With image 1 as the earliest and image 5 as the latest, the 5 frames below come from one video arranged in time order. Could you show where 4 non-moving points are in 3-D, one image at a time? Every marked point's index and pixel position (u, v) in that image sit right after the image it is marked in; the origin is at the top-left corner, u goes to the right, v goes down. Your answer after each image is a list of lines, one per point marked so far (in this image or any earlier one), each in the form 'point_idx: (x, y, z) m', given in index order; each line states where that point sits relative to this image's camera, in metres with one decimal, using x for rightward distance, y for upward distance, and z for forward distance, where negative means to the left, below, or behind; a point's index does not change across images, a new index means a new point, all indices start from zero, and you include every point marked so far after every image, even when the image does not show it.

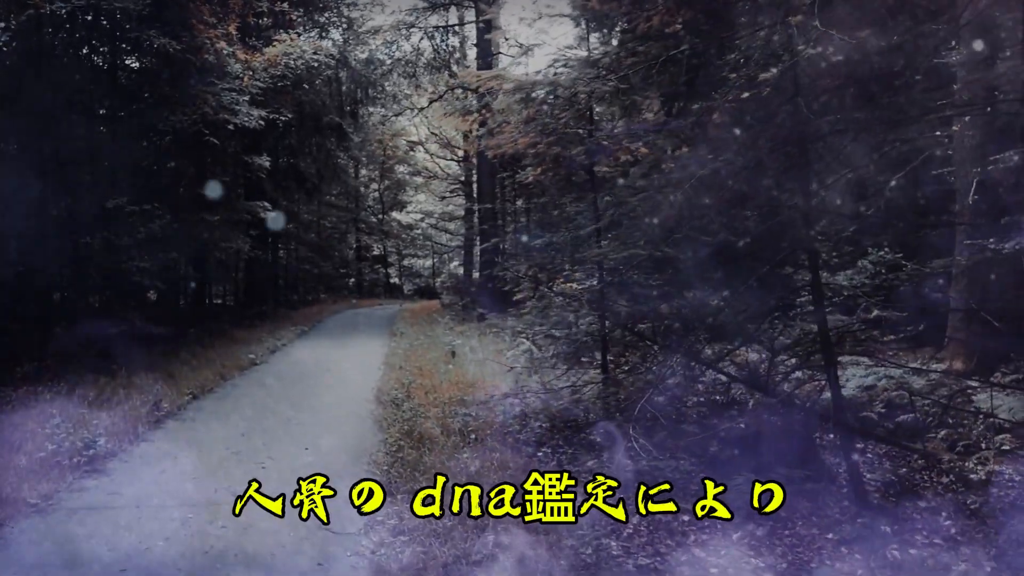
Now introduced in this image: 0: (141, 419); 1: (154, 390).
0: (-3.6, -1.3, +7.3) m
1: (-4.0, -1.2, +8.5) m
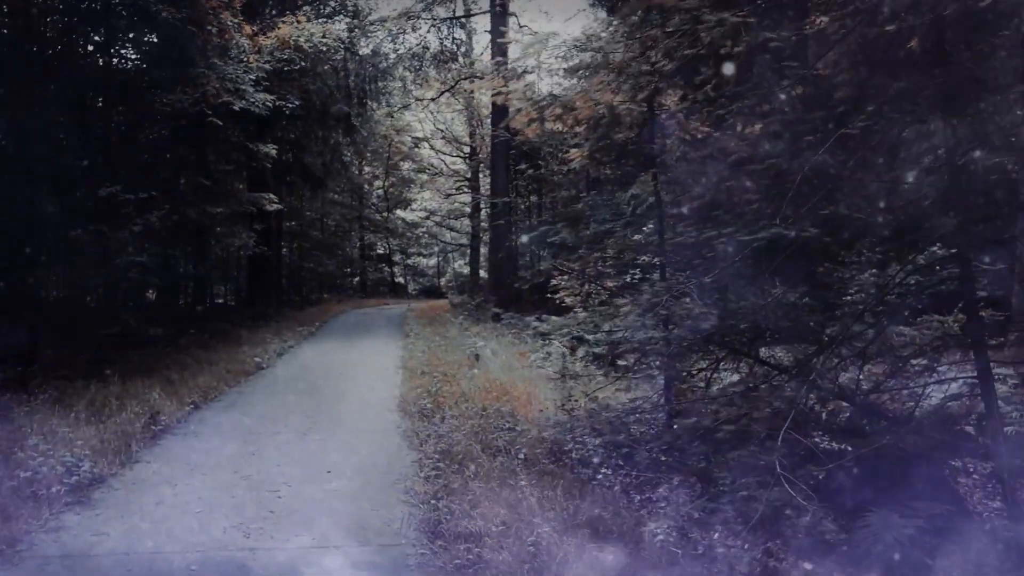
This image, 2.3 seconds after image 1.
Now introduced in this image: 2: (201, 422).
0: (-3.2, -1.2, +6.4) m
1: (-3.6, -1.1, +7.6) m
2: (-2.9, -1.3, +7.1) m
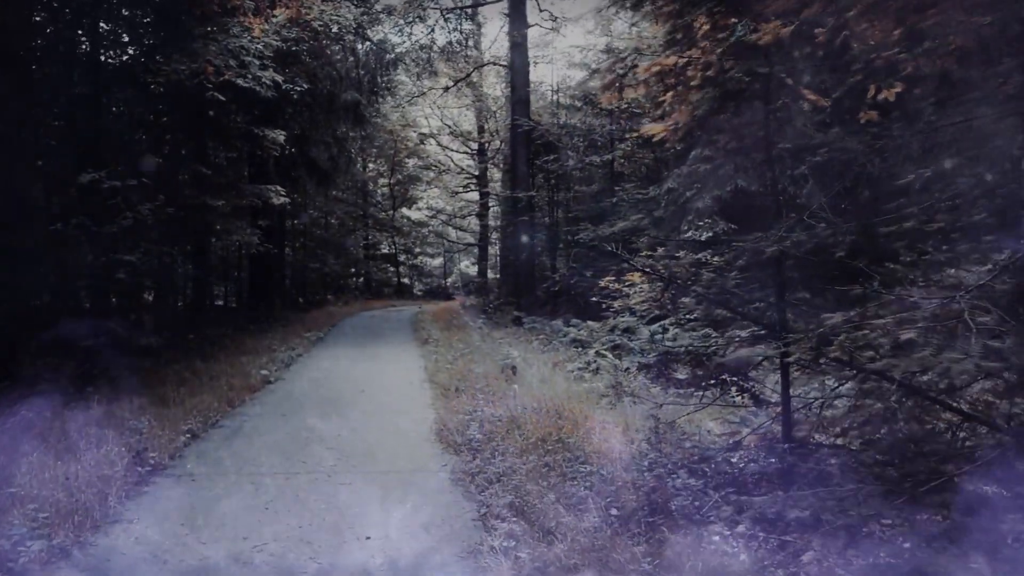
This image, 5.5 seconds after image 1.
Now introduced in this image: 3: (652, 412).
0: (-2.6, -1.3, +5.1) m
1: (-3.1, -1.2, +6.3) m
2: (-2.4, -1.3, +5.8) m
3: (+1.3, -1.2, +7.0) m
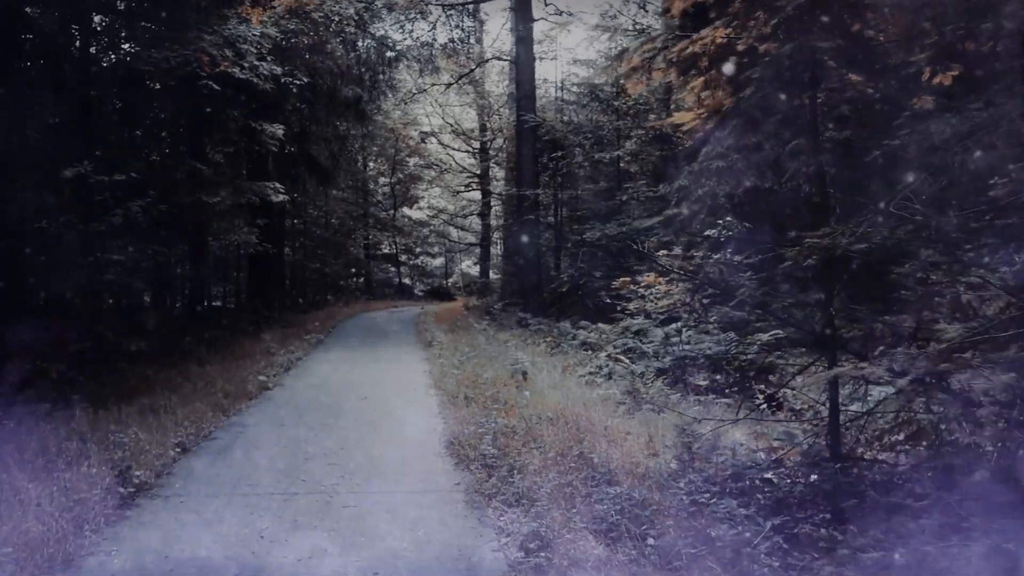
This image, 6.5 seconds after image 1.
0: (-2.5, -1.3, +4.6) m
1: (-3.0, -1.2, +5.8) m
2: (-2.3, -1.3, +5.4) m
3: (+1.4, -1.2, +6.6) m
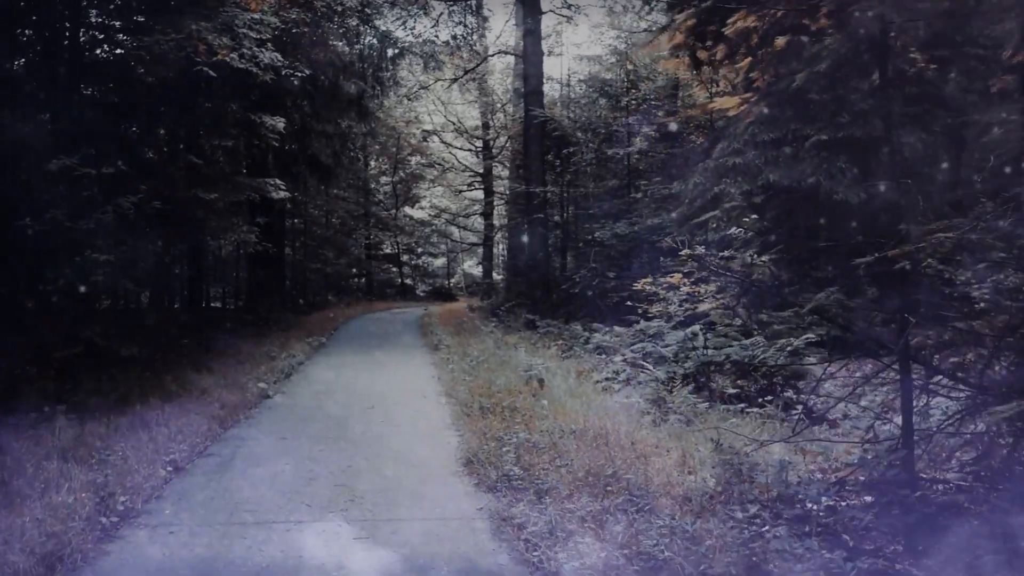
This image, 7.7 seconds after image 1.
0: (-2.4, -1.3, +4.1) m
1: (-2.8, -1.2, +5.3) m
2: (-2.1, -1.3, +4.9) m
3: (+1.6, -1.2, +6.1) m
